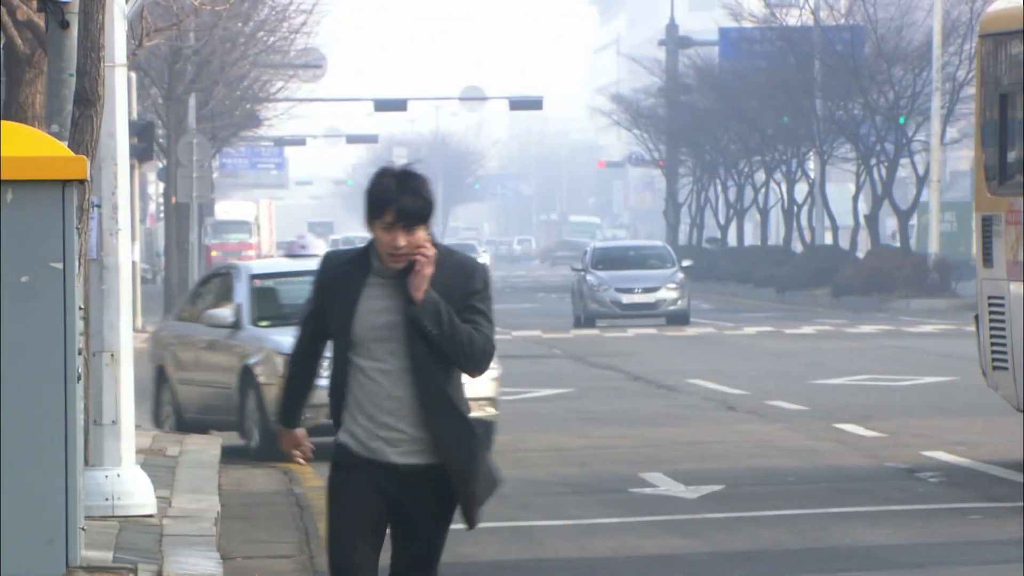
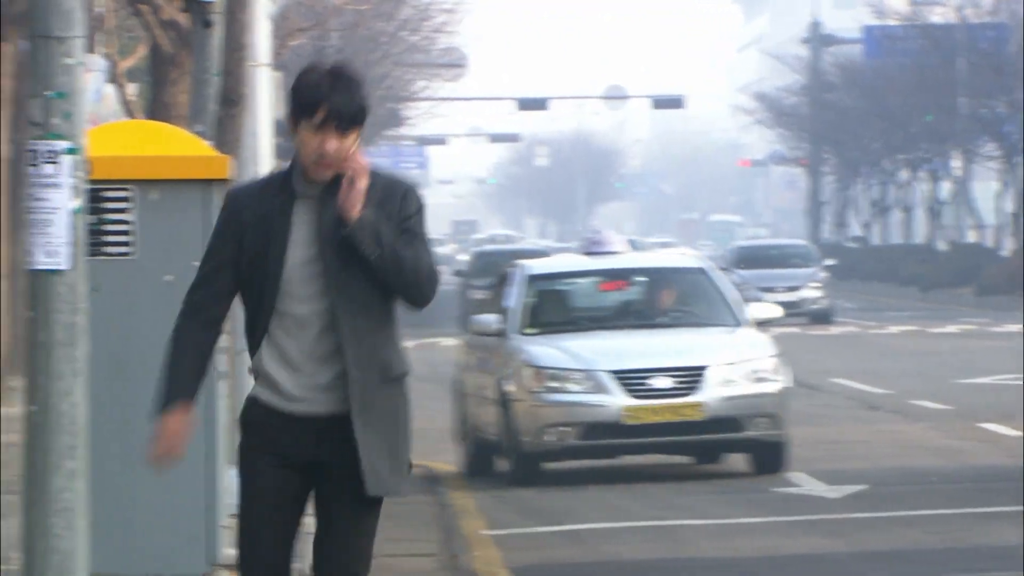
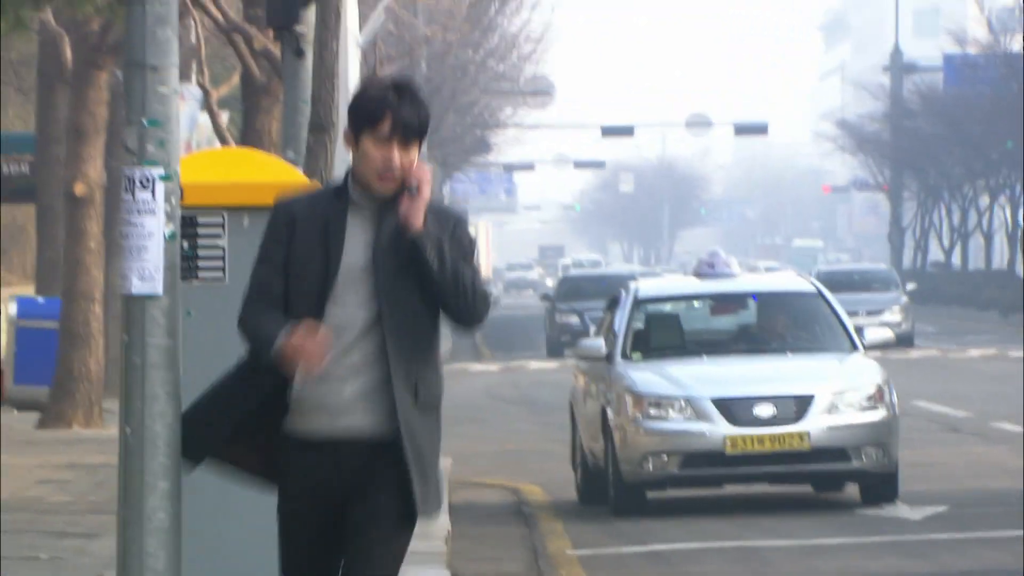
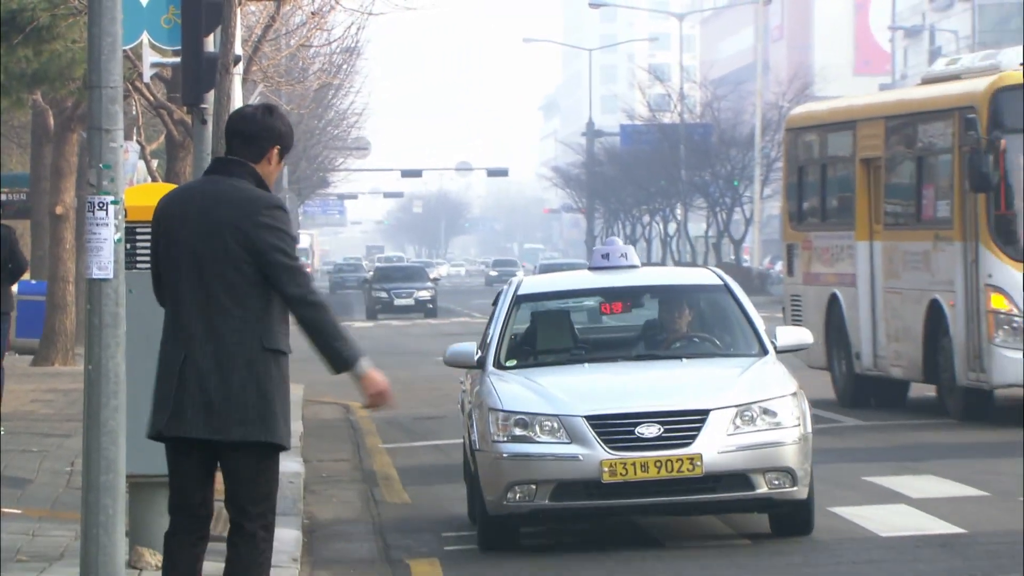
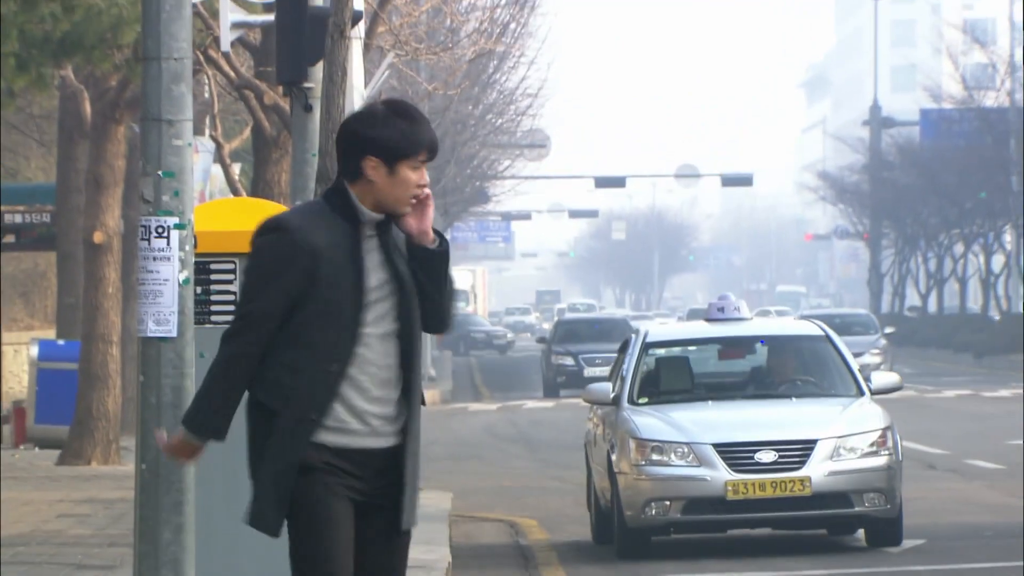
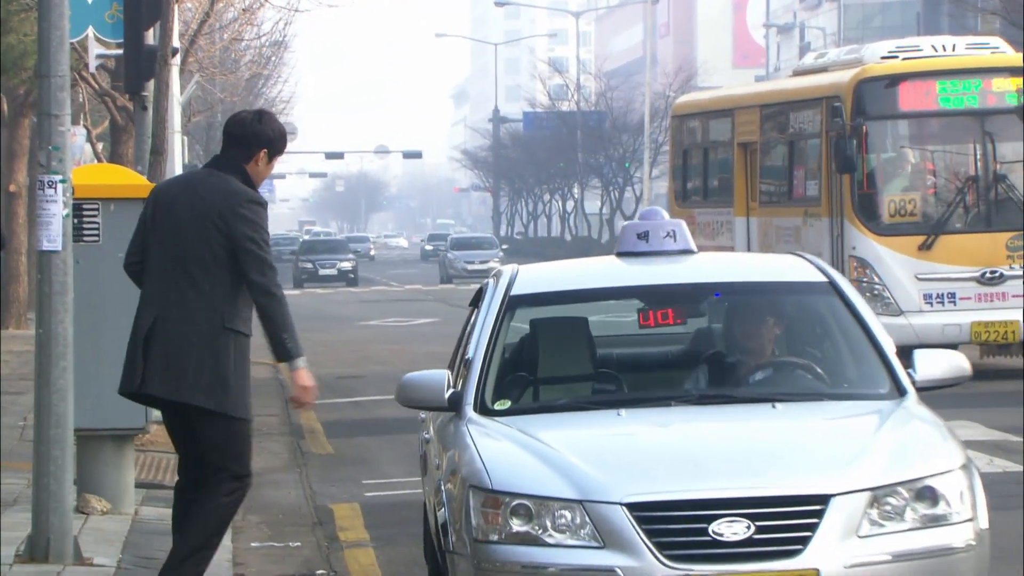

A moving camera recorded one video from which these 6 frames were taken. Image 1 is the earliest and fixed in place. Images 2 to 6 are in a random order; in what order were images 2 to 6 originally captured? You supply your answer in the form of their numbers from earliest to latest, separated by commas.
2, 3, 5, 4, 6
